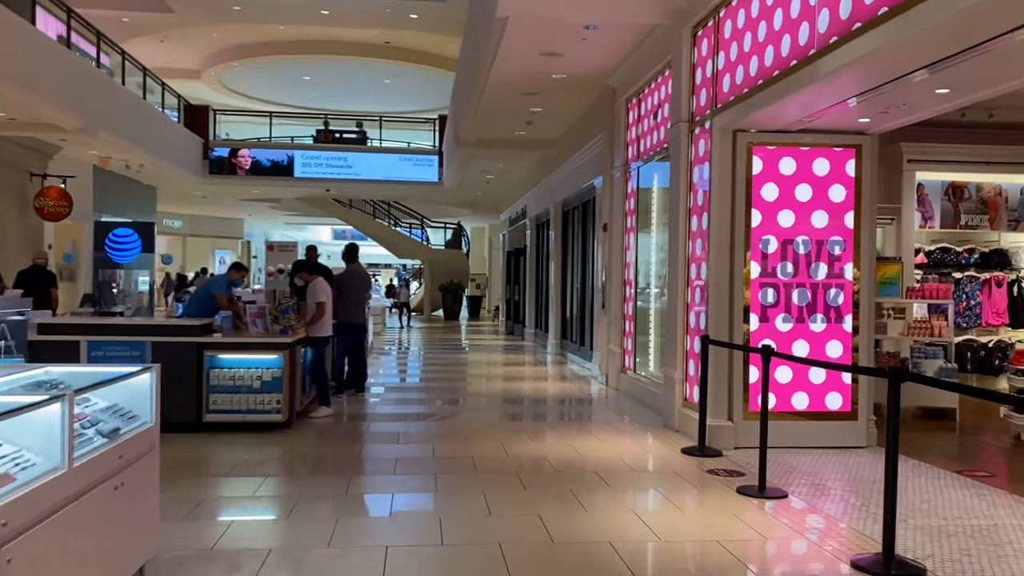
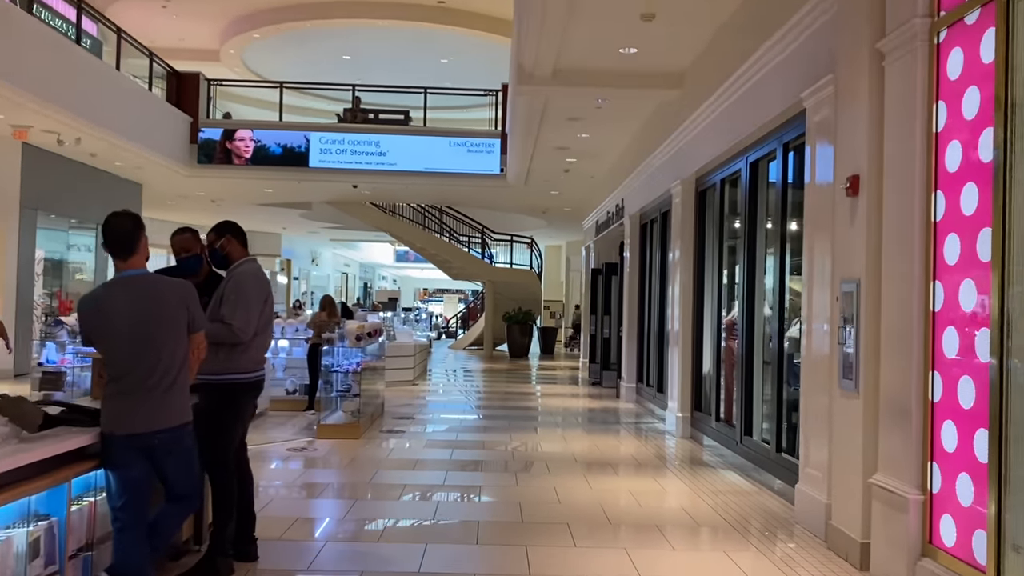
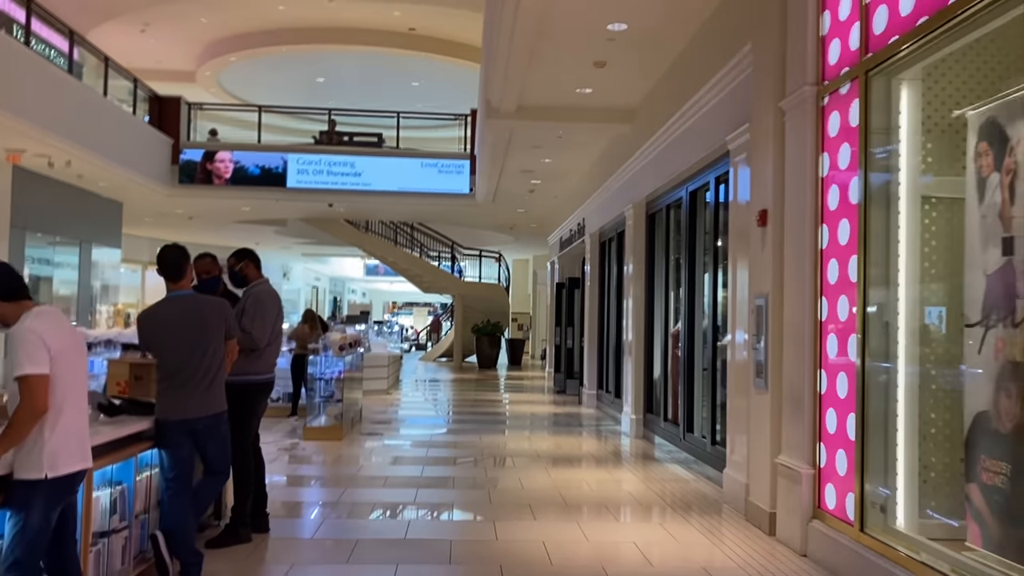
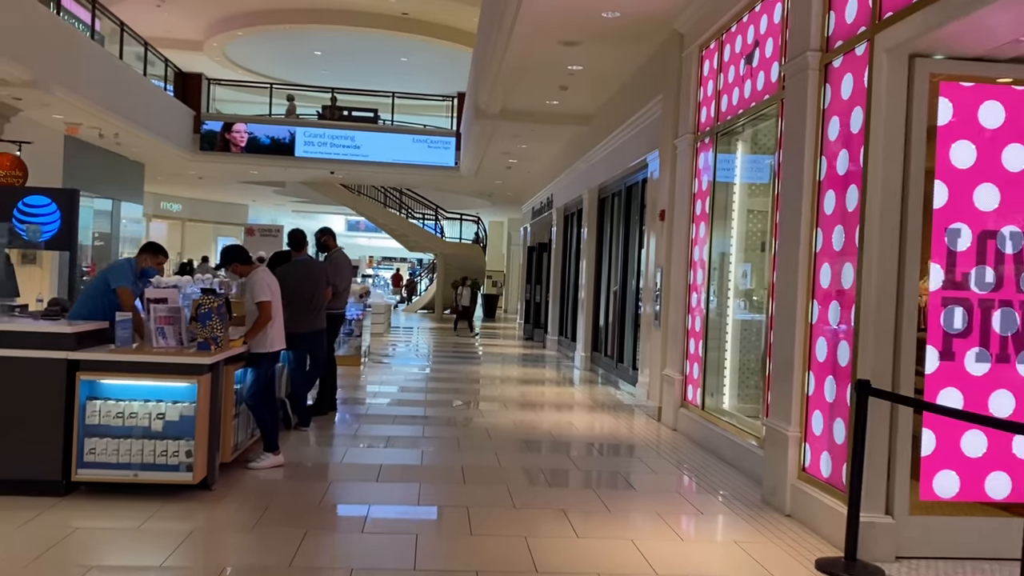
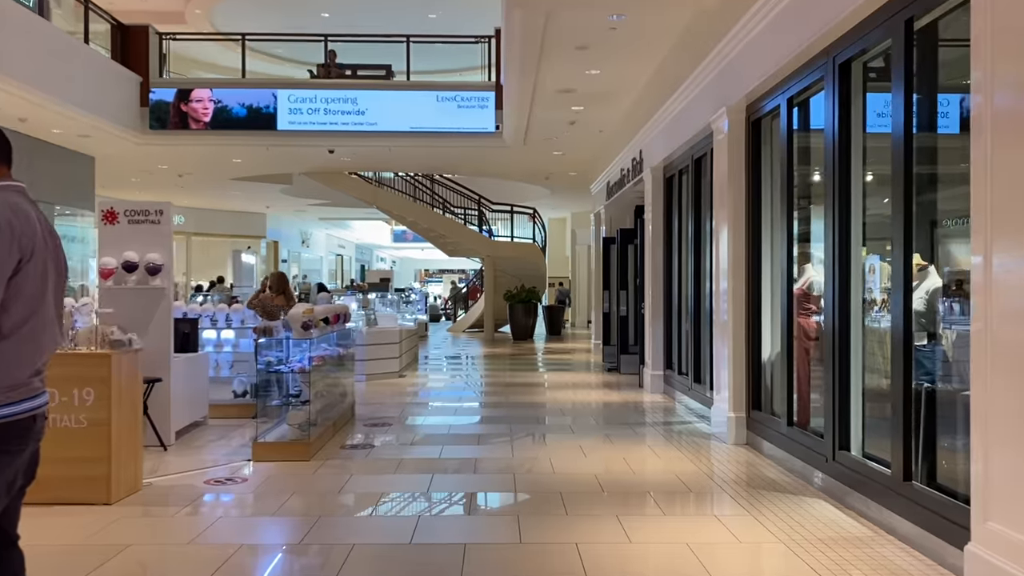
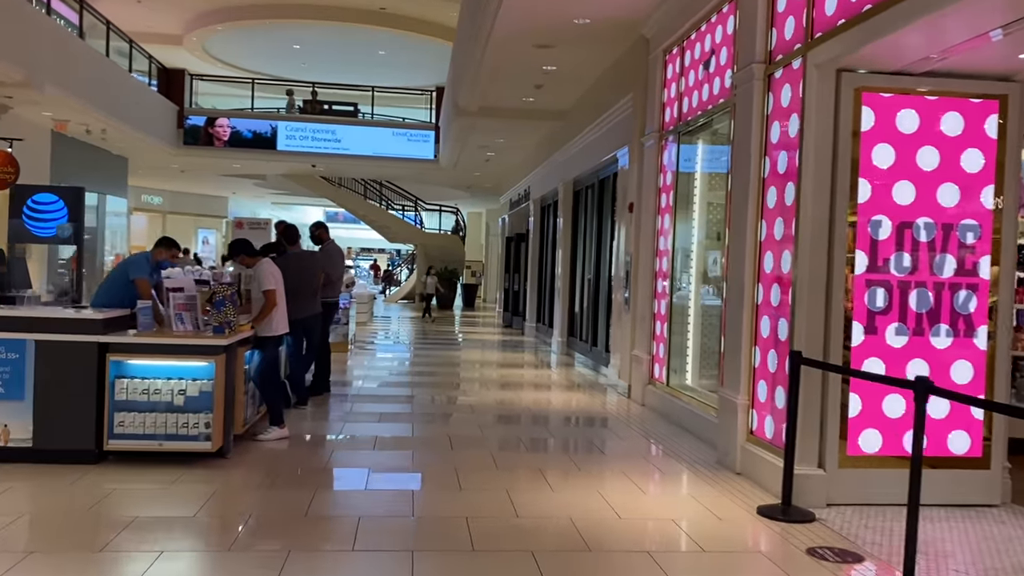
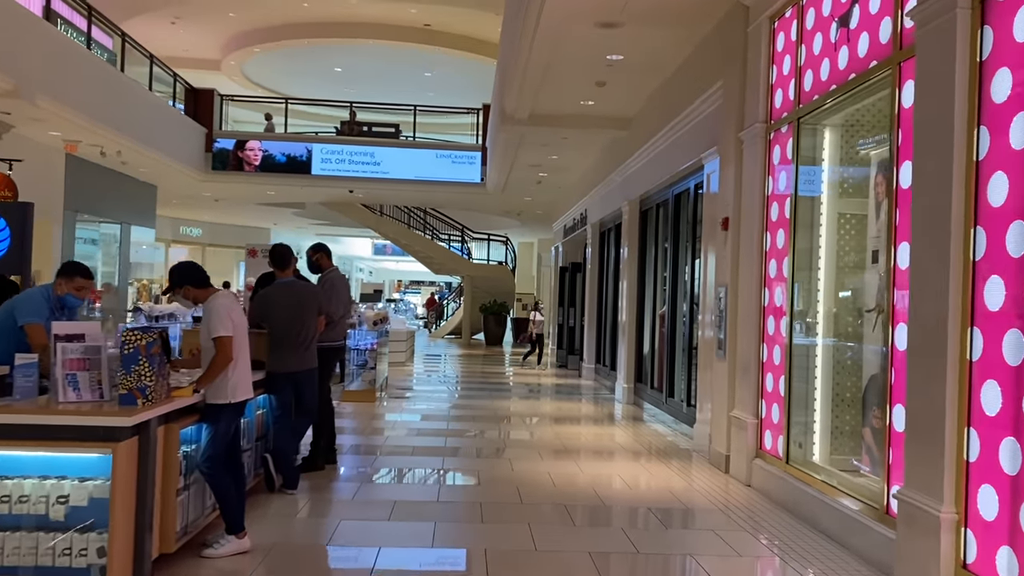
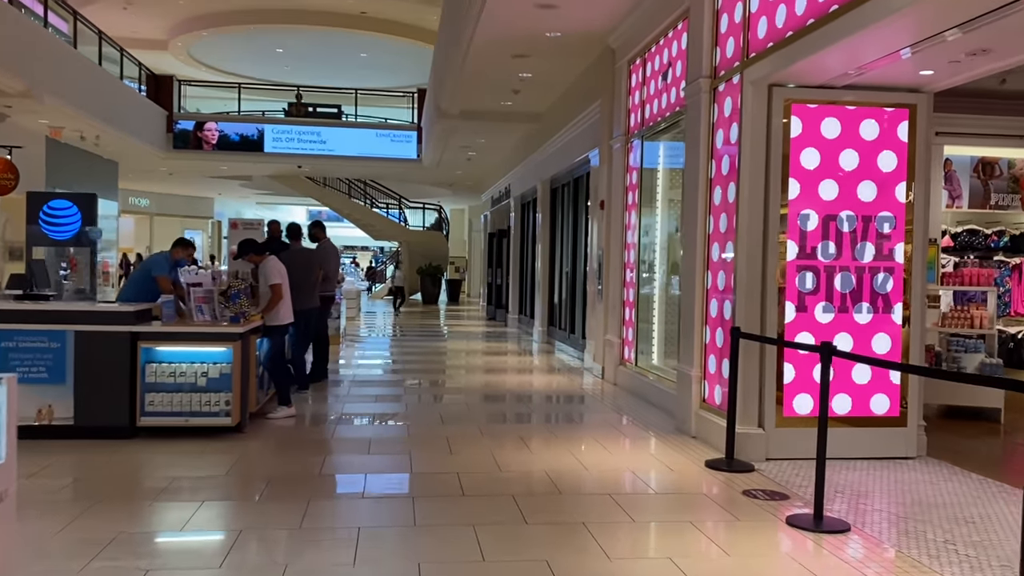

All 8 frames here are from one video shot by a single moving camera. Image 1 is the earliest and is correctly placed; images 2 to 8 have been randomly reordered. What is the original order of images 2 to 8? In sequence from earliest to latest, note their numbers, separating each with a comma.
8, 6, 4, 7, 3, 2, 5
